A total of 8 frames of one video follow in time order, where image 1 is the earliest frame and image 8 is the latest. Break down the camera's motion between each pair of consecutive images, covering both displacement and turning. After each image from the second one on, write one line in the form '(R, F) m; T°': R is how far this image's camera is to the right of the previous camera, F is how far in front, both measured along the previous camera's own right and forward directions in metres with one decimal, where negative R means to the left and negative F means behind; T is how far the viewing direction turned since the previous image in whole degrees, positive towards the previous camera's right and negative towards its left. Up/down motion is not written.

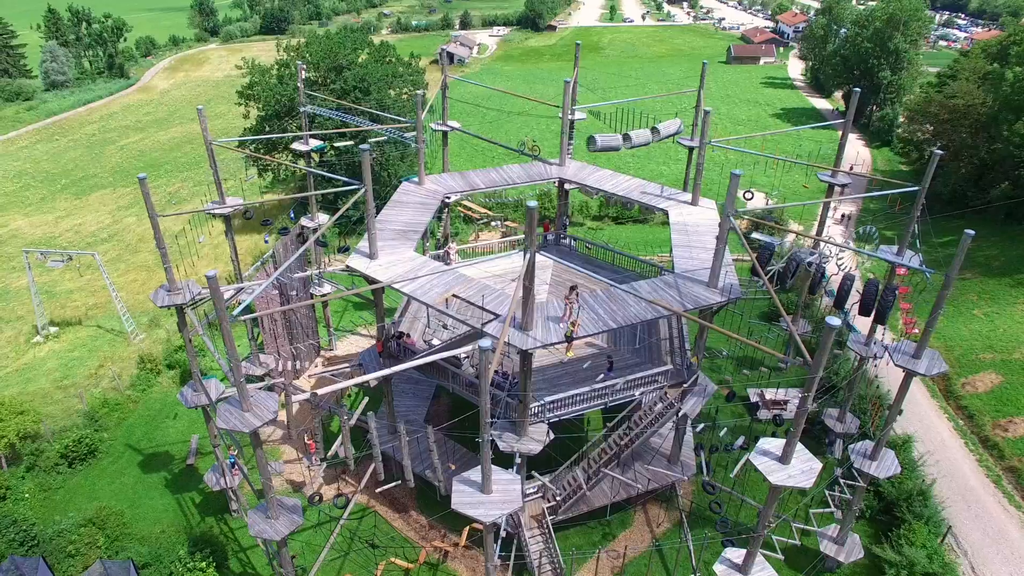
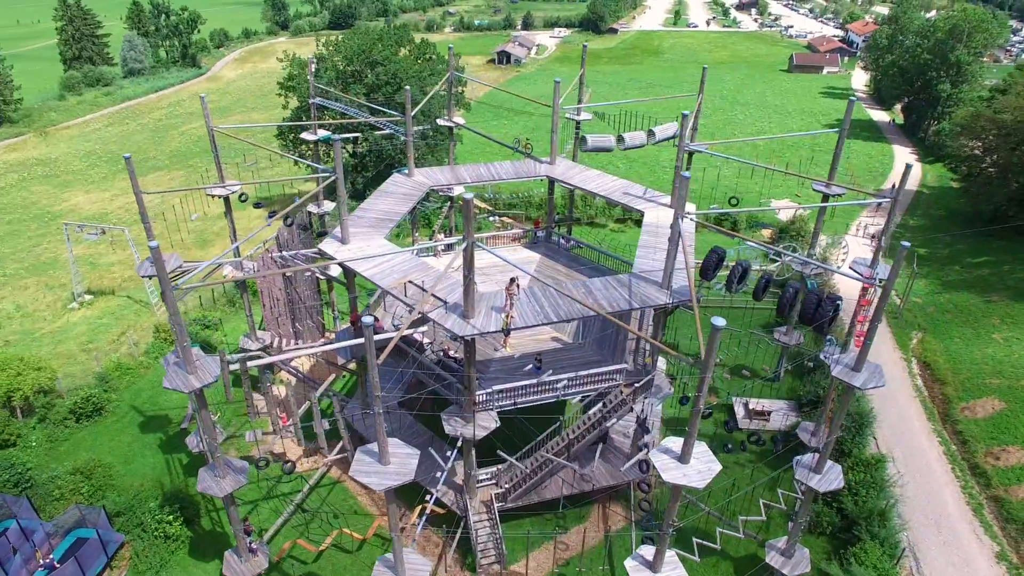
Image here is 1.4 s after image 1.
(+3.0, -0.4) m; -5°
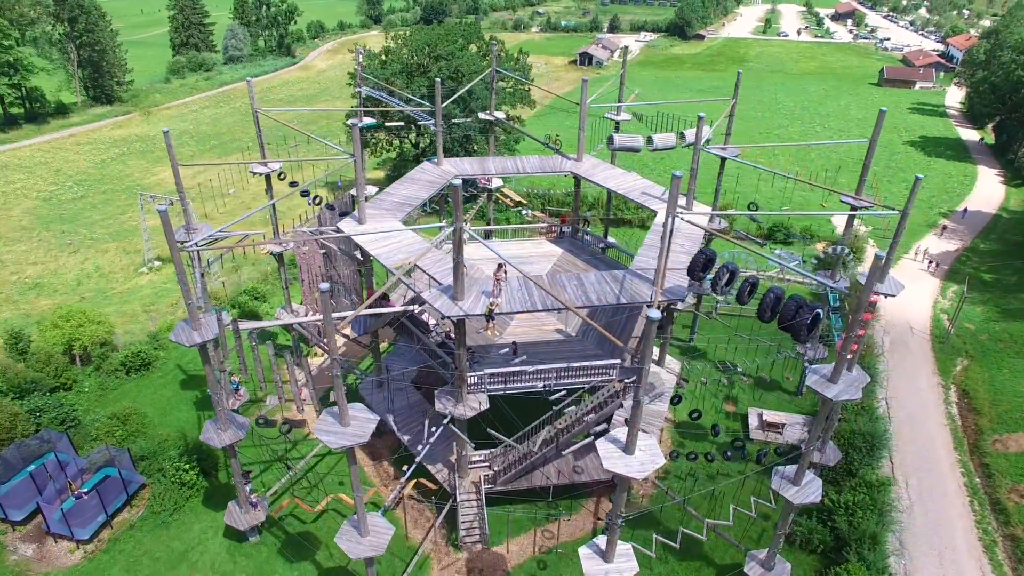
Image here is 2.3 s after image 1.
(+2.4, -0.5) m; -7°
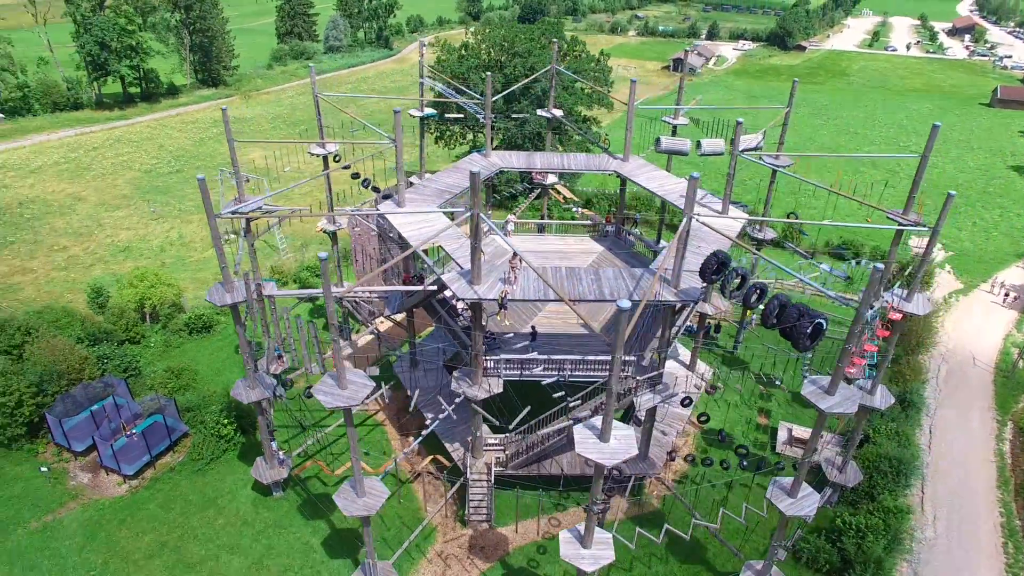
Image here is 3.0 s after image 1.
(+1.9, -0.5) m; -7°
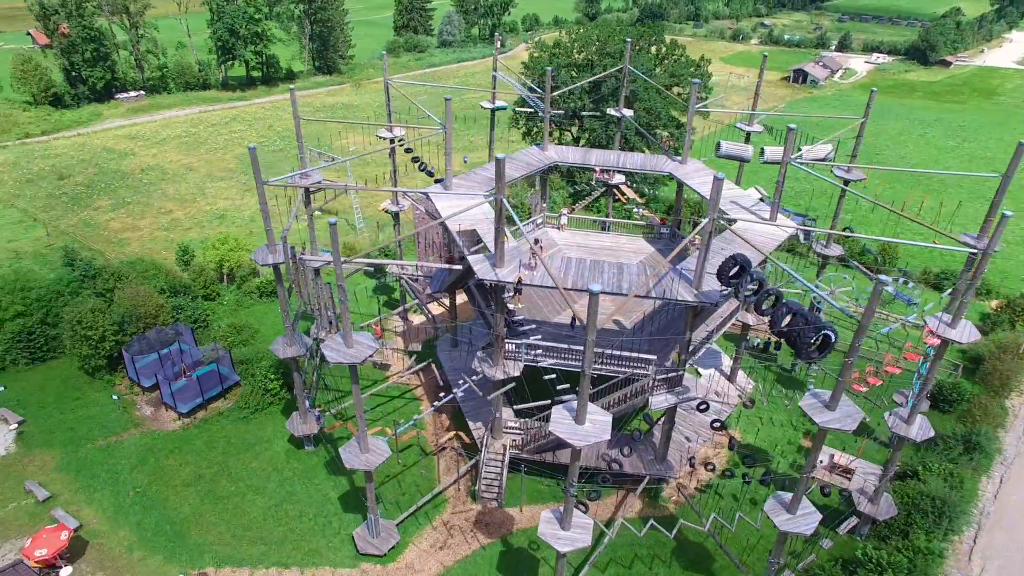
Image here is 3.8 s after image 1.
(+2.3, -0.3) m; -8°
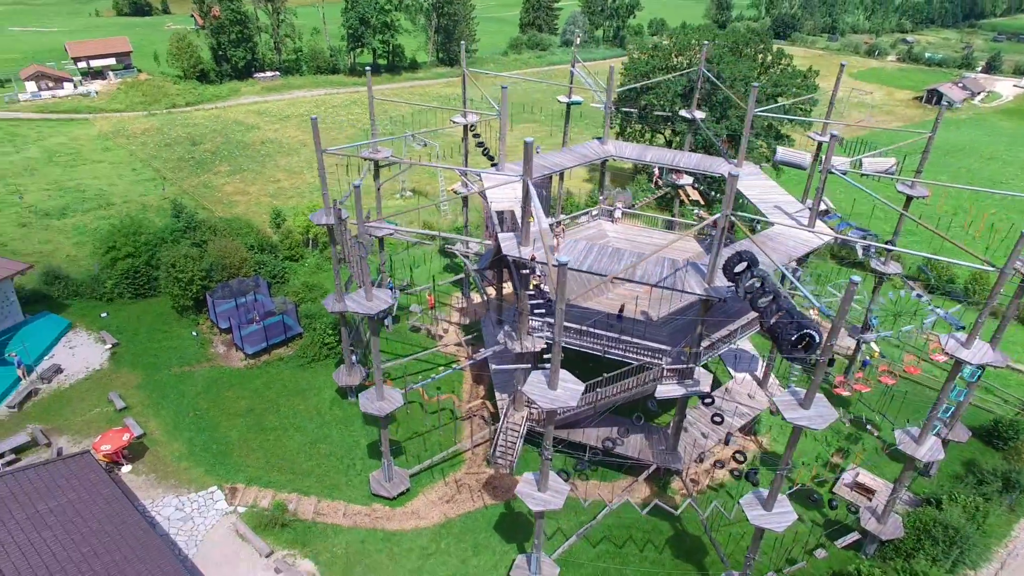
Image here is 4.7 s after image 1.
(+2.8, -1.1) m; -9°
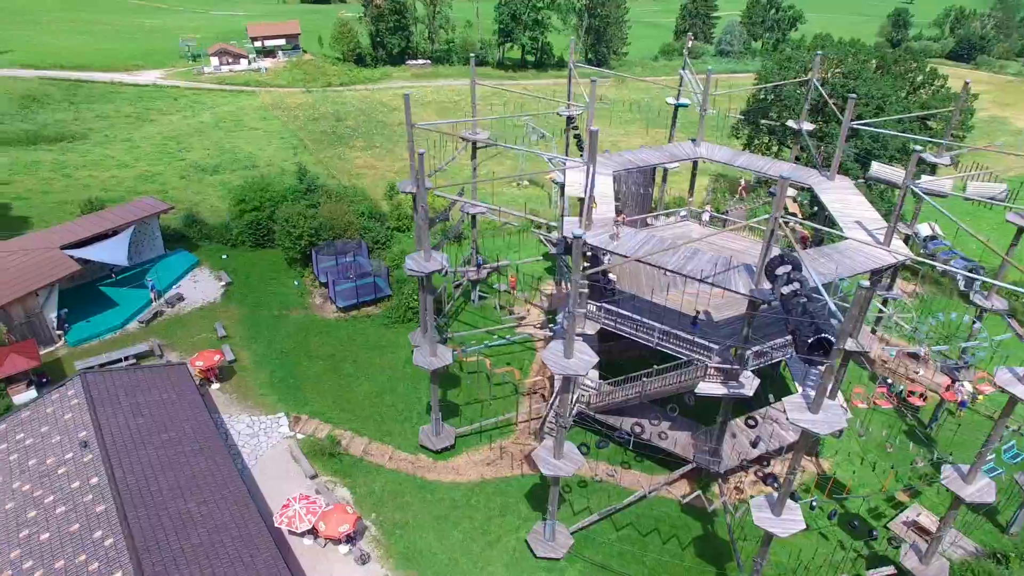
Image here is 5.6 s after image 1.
(+2.6, -0.8) m; -11°
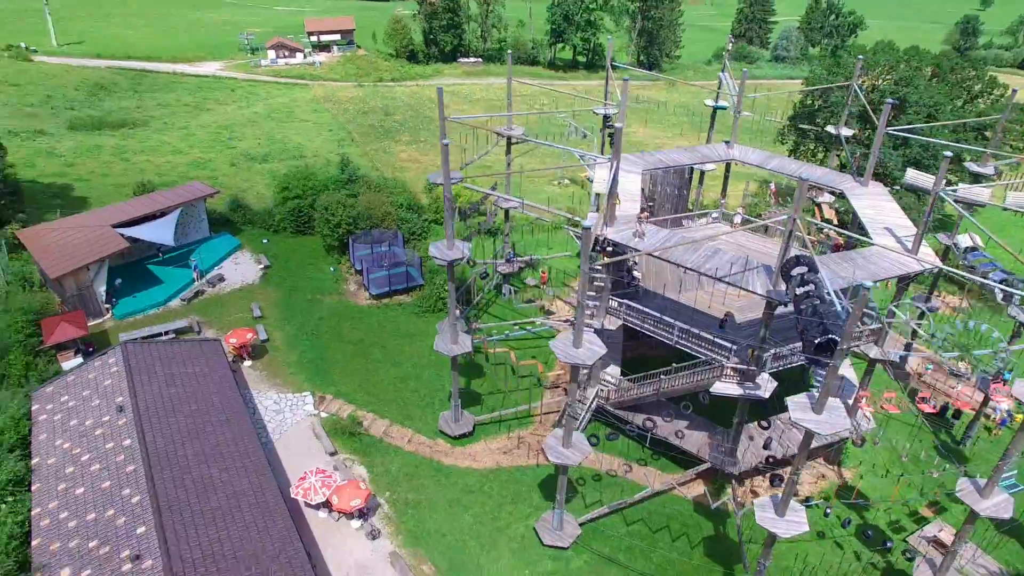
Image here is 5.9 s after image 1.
(+0.9, -0.4) m; -4°
